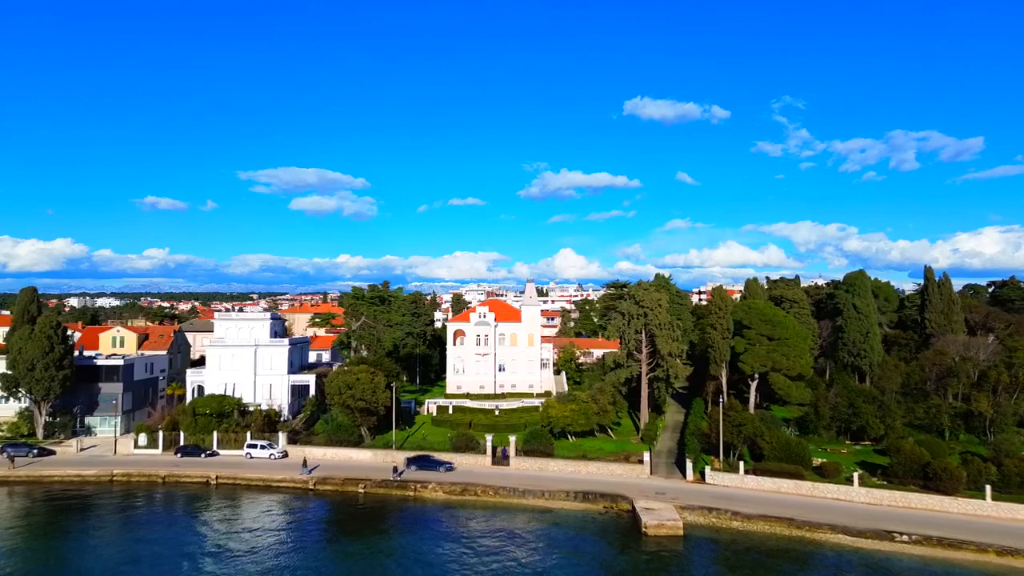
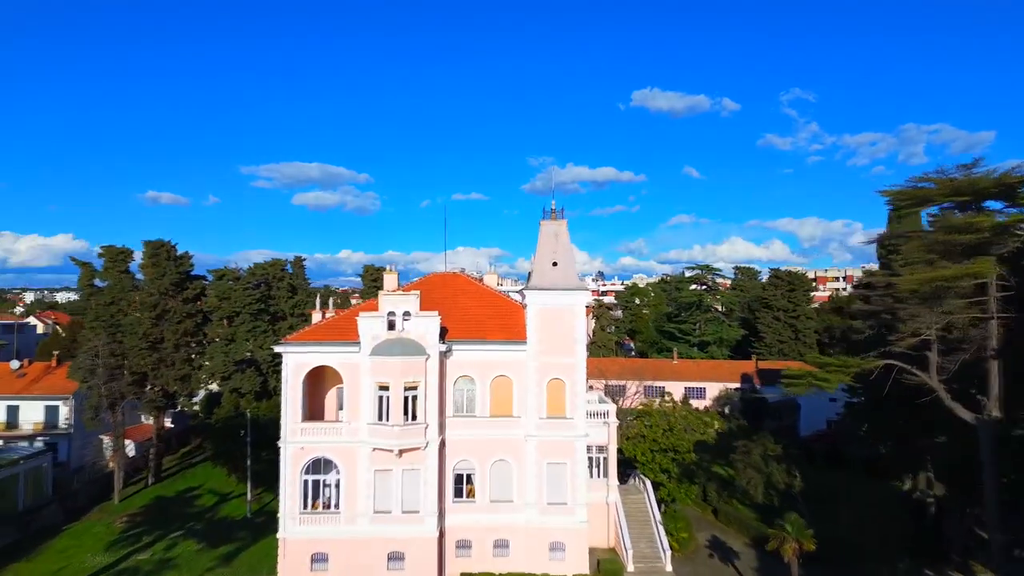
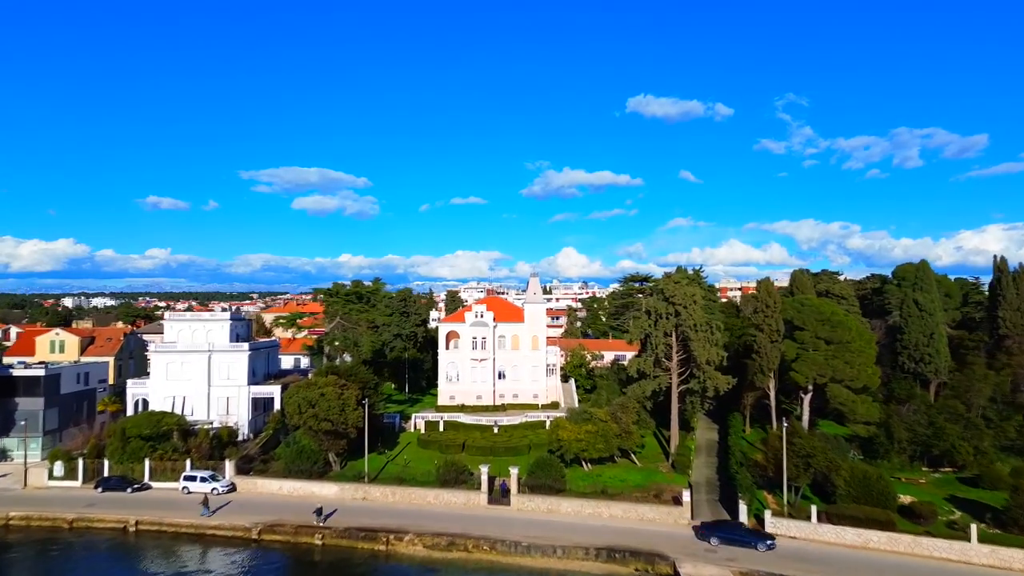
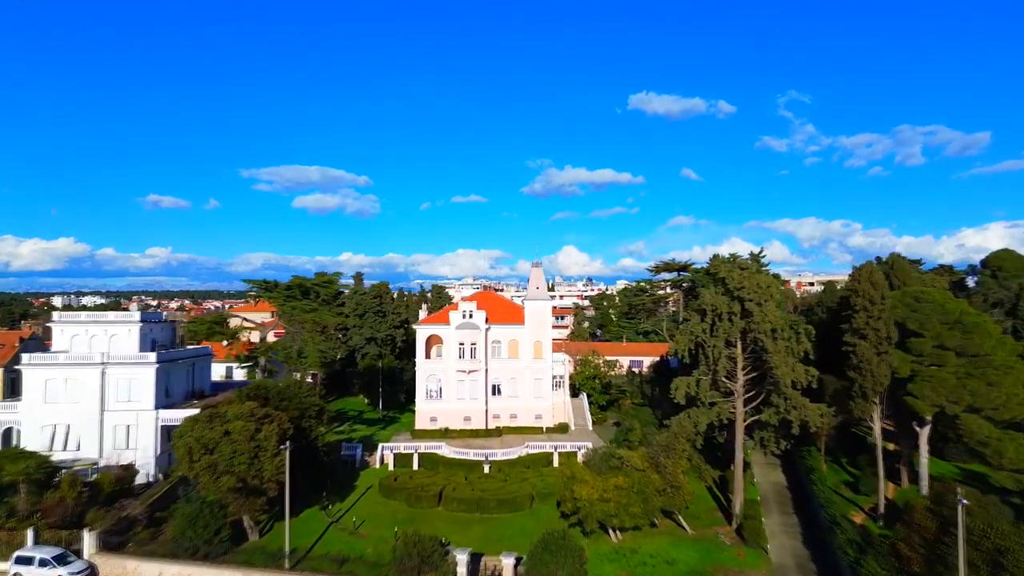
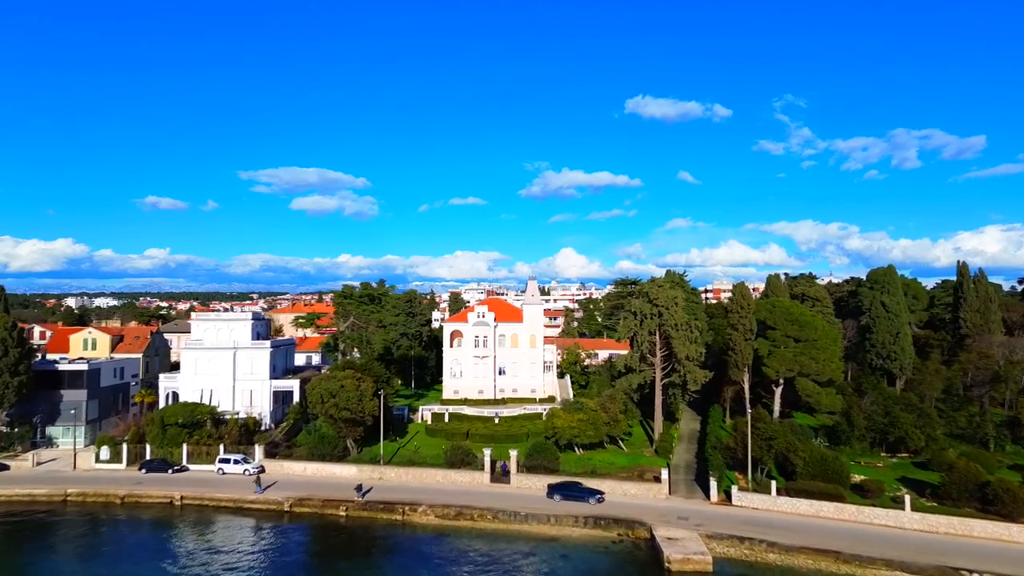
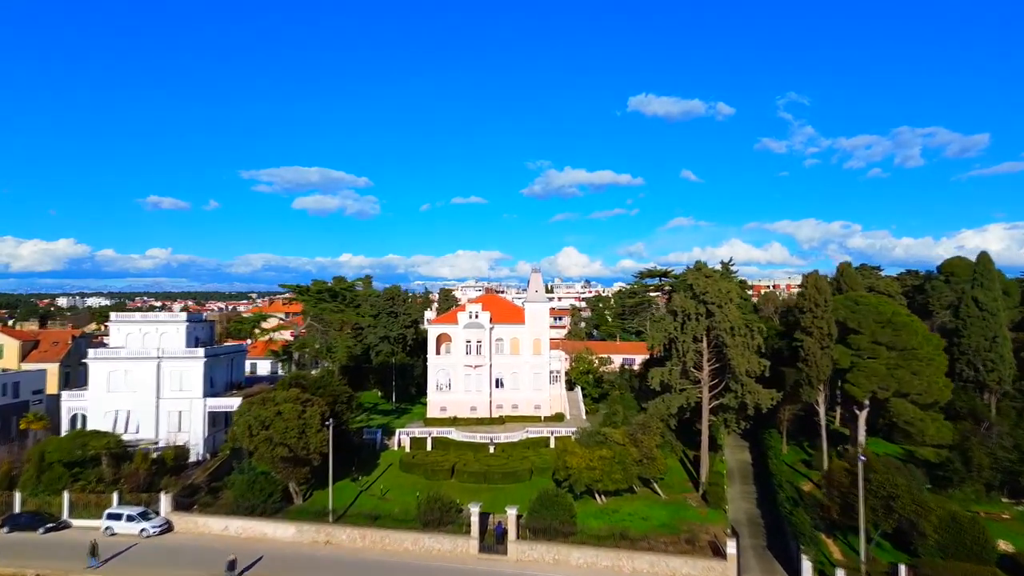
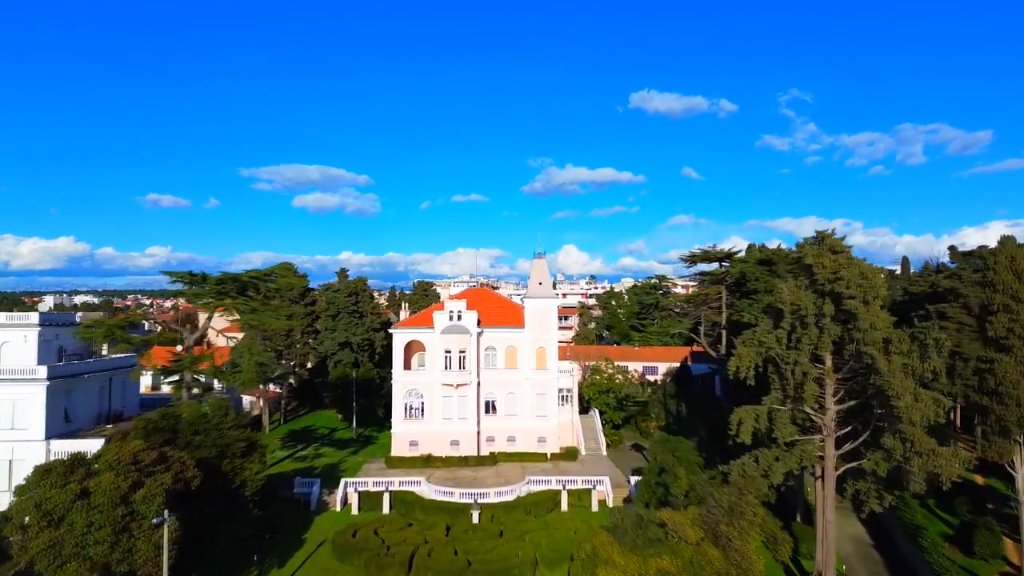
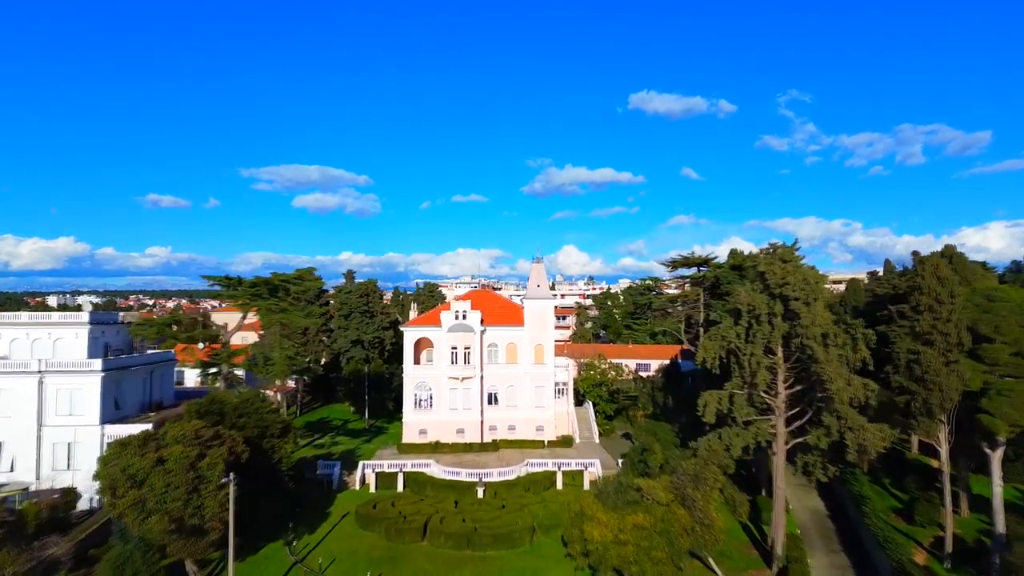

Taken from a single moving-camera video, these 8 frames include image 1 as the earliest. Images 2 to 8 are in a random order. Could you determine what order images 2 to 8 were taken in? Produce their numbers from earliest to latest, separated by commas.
5, 3, 6, 4, 8, 7, 2
